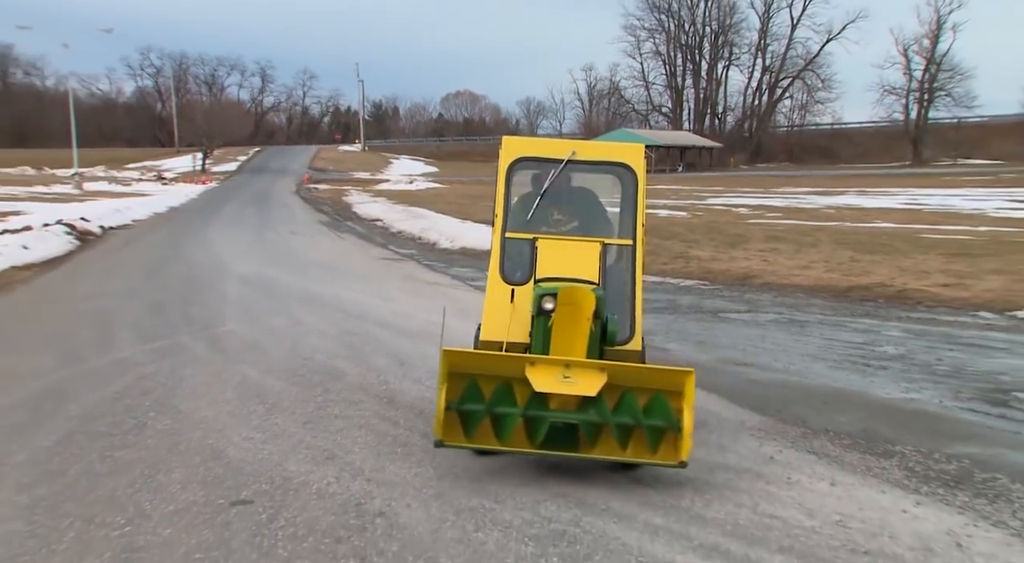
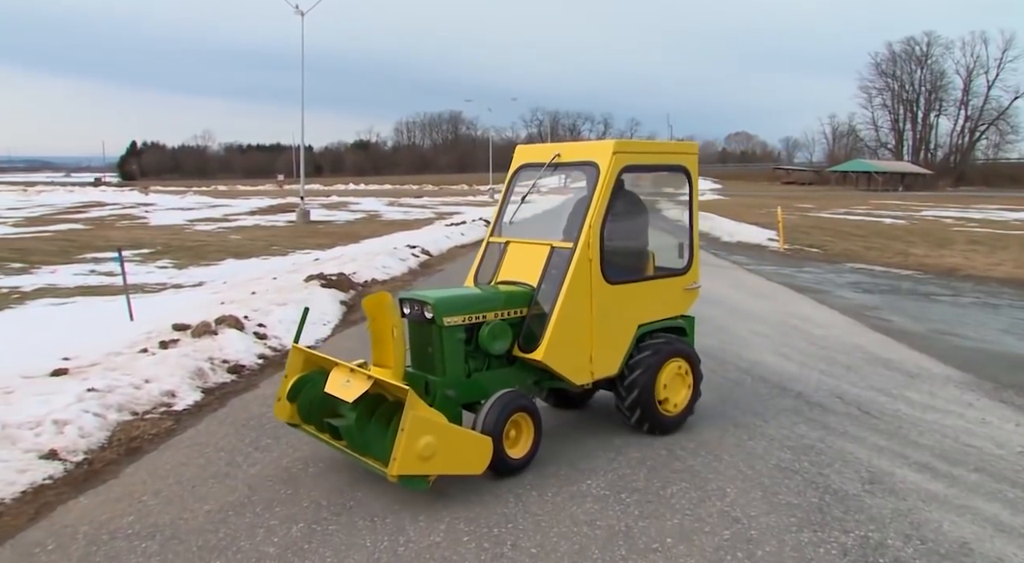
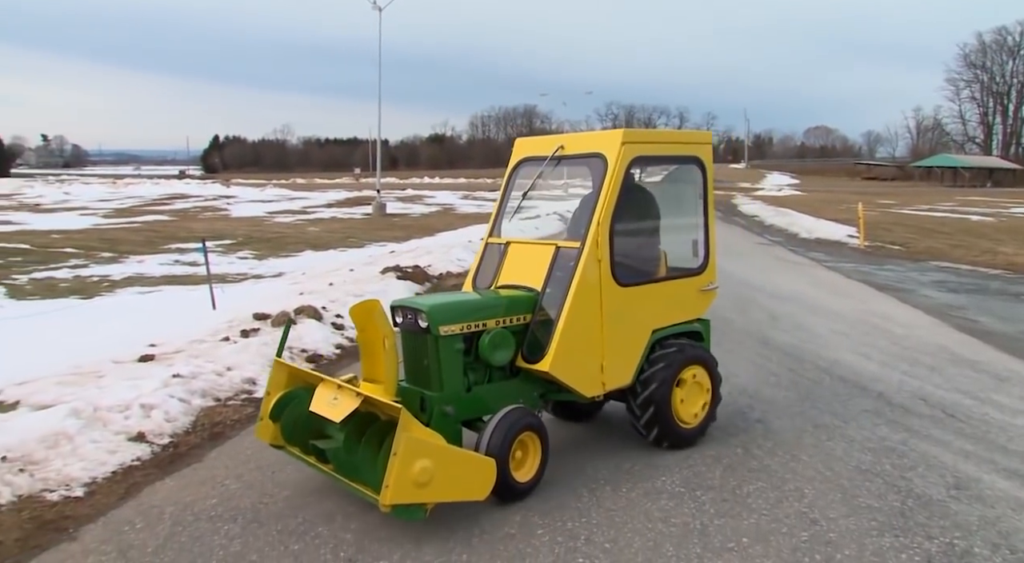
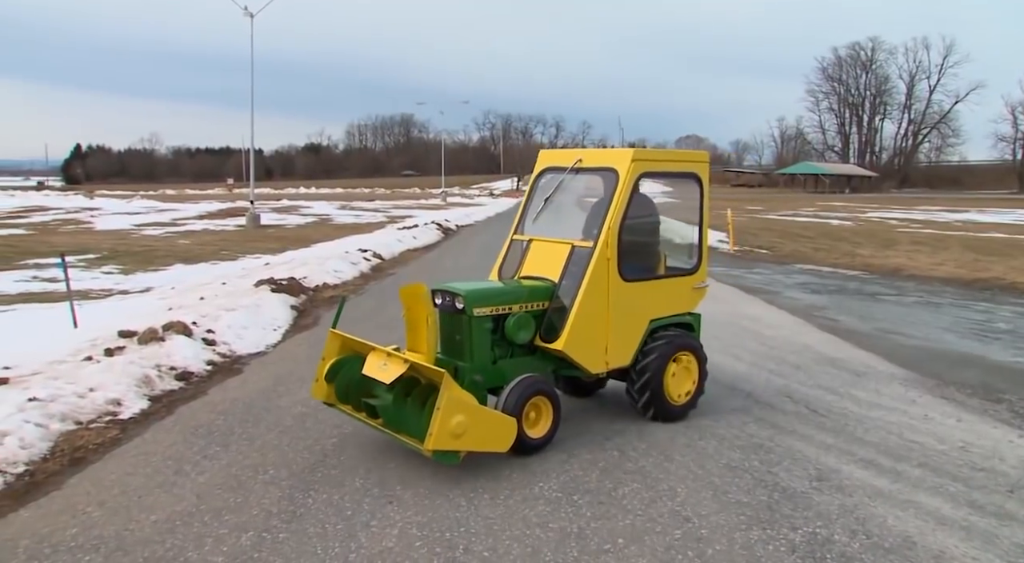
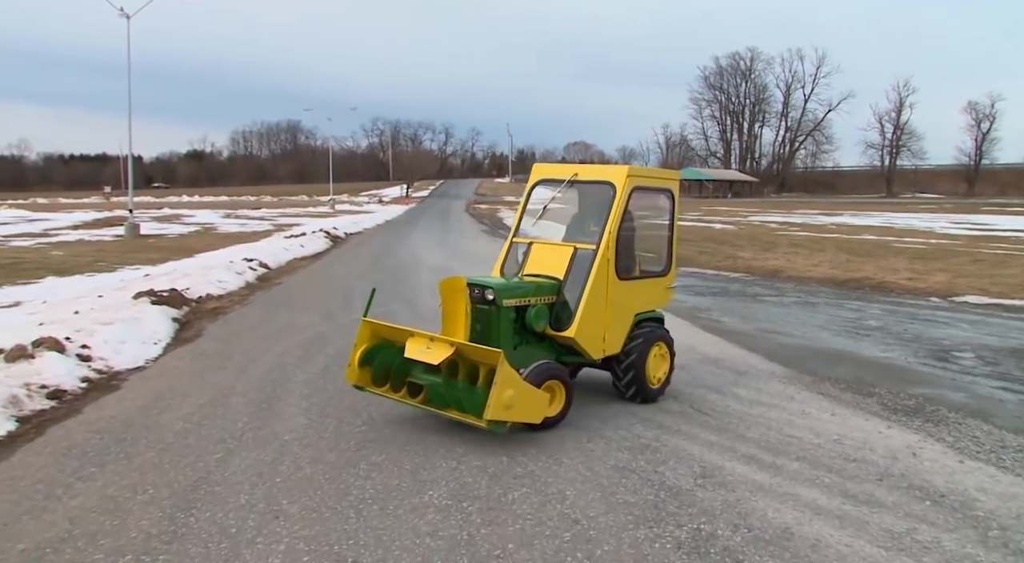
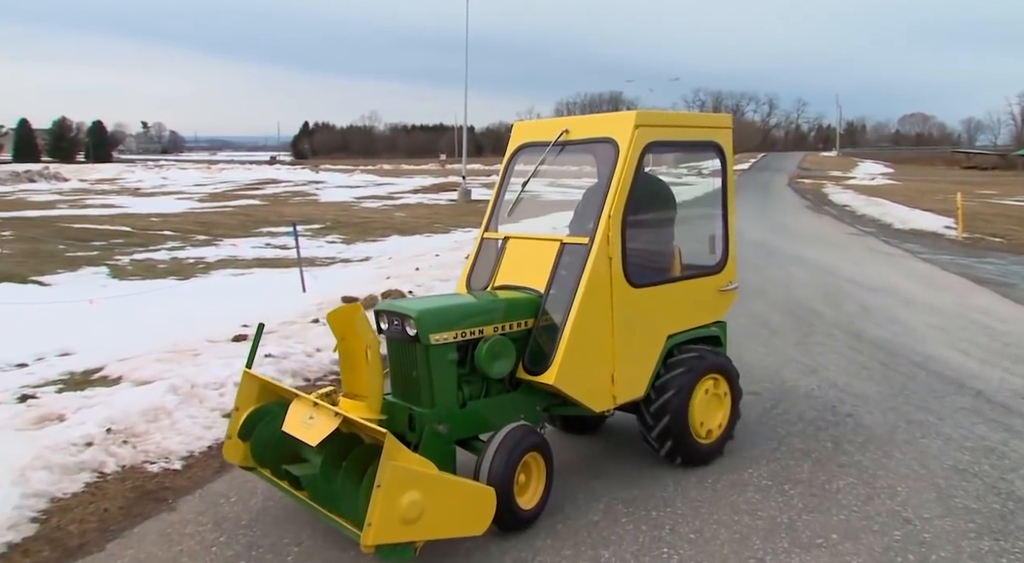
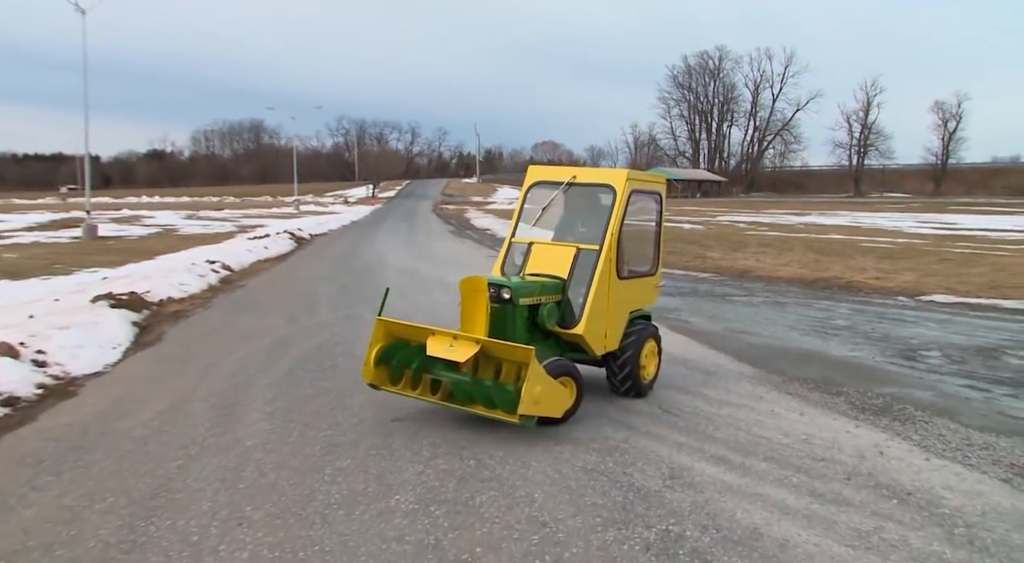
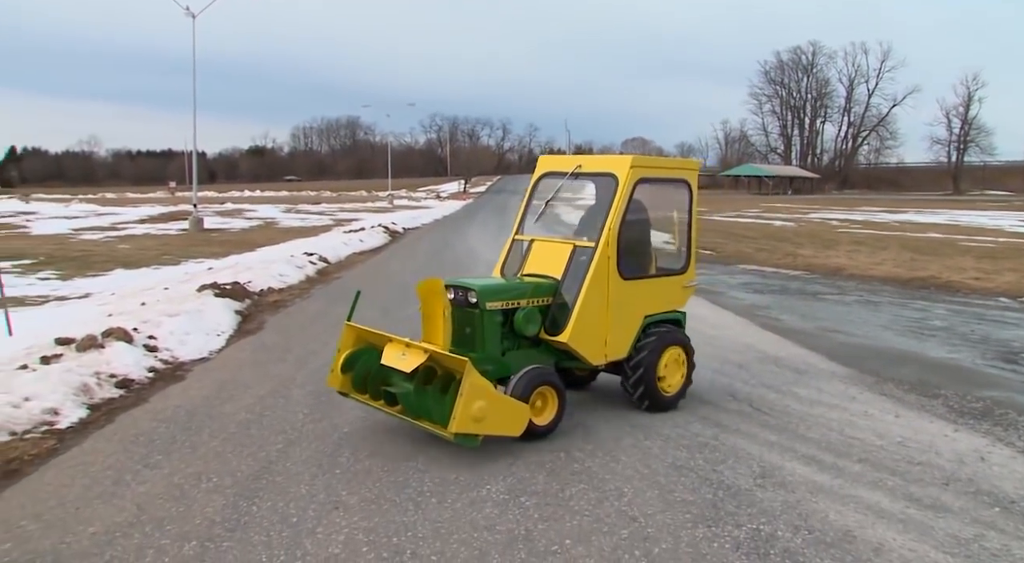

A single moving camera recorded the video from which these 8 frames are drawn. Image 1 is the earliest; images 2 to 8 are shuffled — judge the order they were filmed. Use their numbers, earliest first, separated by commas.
7, 5, 8, 4, 2, 3, 6
